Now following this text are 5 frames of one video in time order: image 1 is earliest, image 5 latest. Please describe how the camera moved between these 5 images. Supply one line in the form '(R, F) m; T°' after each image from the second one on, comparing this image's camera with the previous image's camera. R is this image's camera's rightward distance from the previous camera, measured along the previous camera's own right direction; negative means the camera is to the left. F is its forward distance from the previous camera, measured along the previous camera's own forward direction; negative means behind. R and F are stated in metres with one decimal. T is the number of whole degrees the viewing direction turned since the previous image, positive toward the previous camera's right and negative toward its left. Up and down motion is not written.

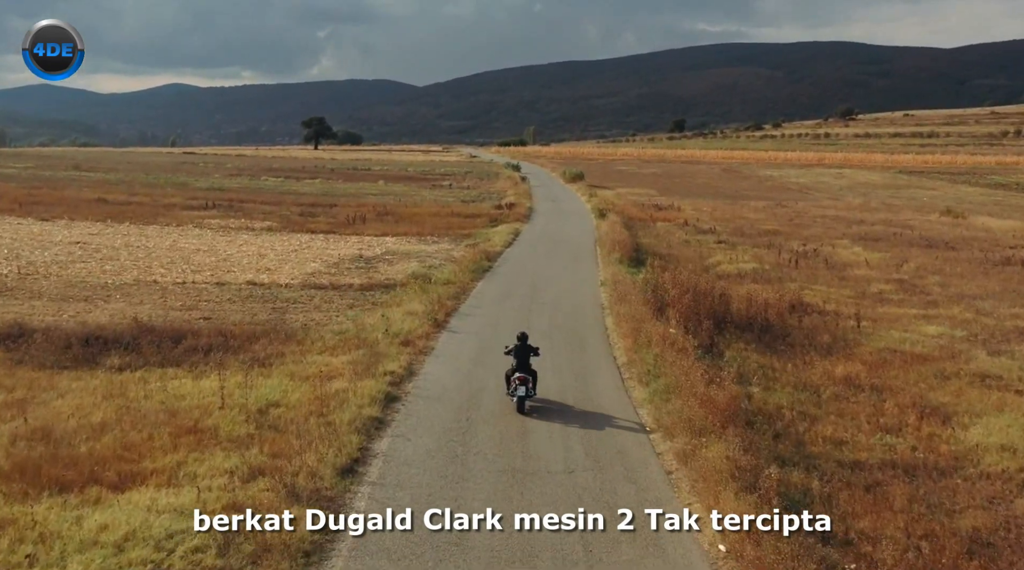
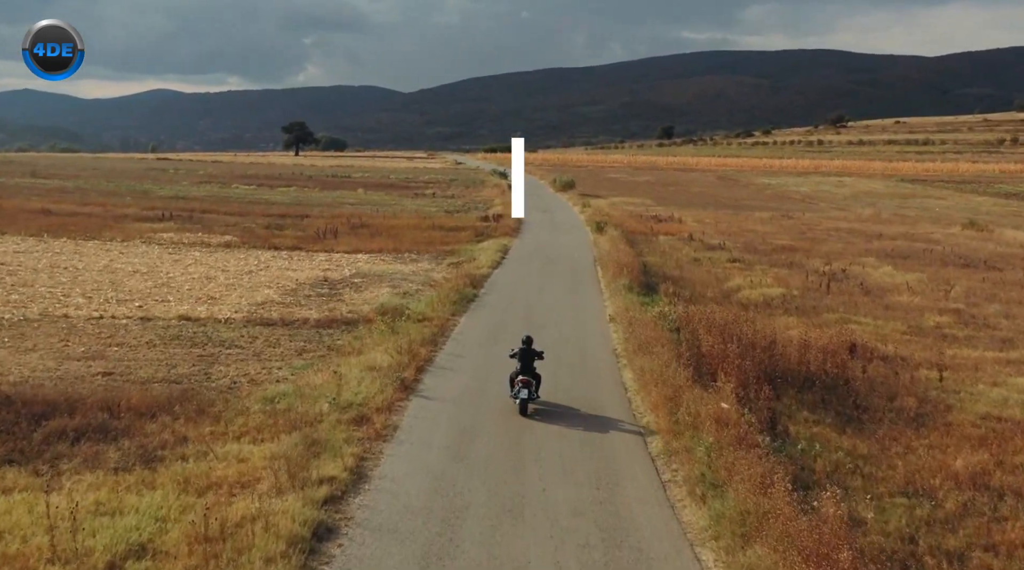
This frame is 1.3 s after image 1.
(-0.1, +4.1) m; +1°
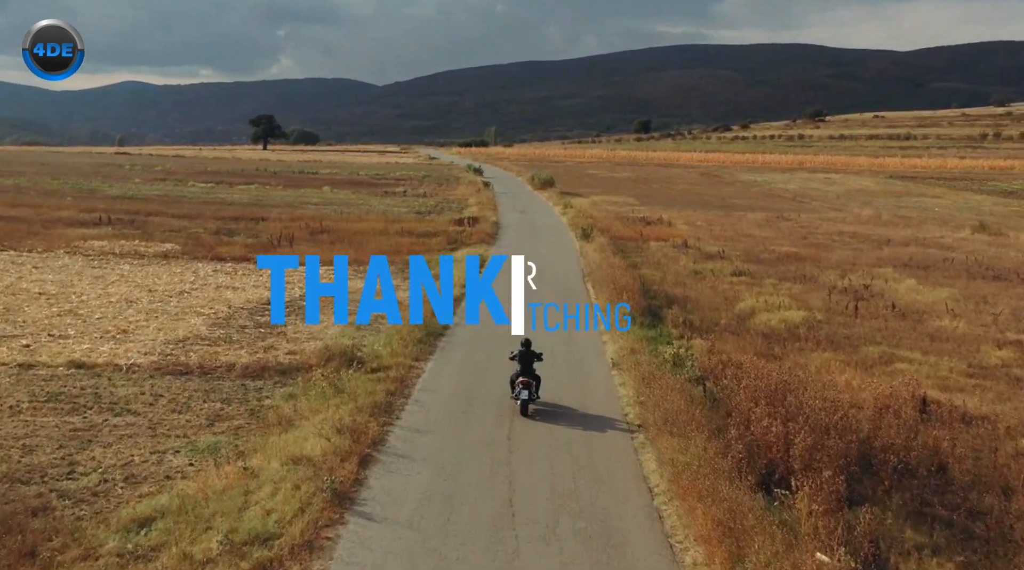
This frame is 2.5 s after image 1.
(0.0, +3.8) m; +1°
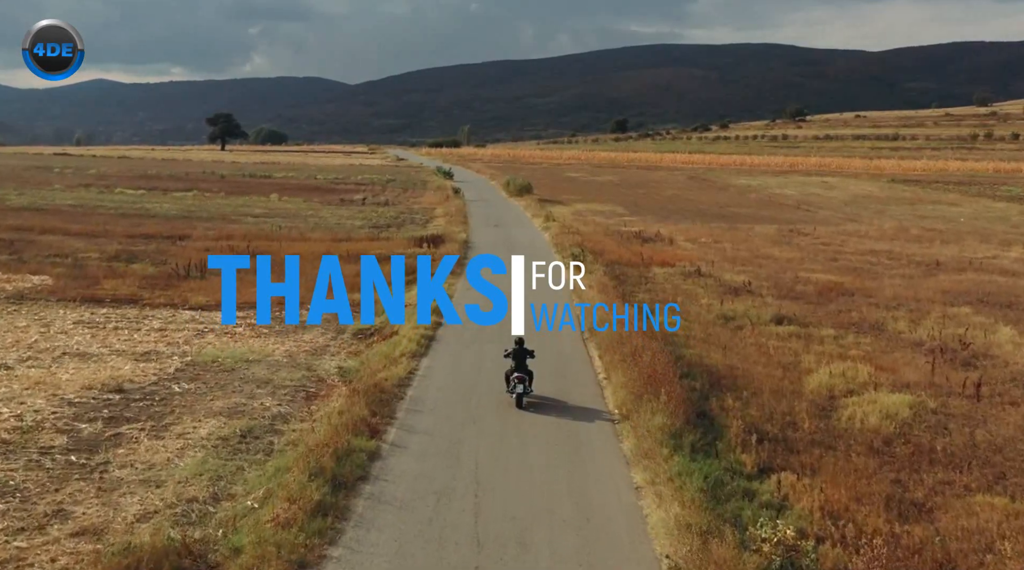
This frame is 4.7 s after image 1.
(0.0, +7.1) m; +1°
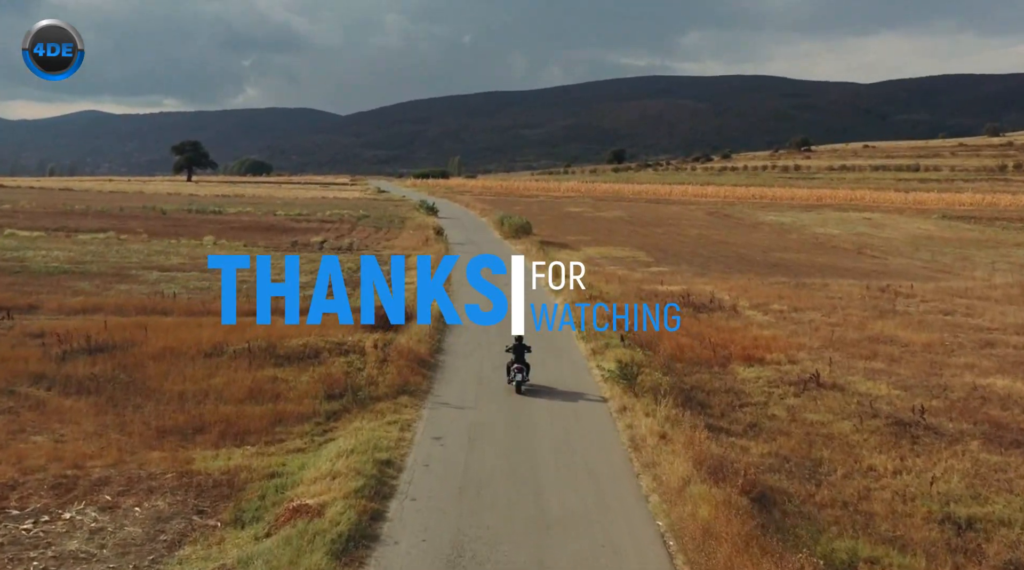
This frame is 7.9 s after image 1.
(-0.2, +11.3) m; 0°
